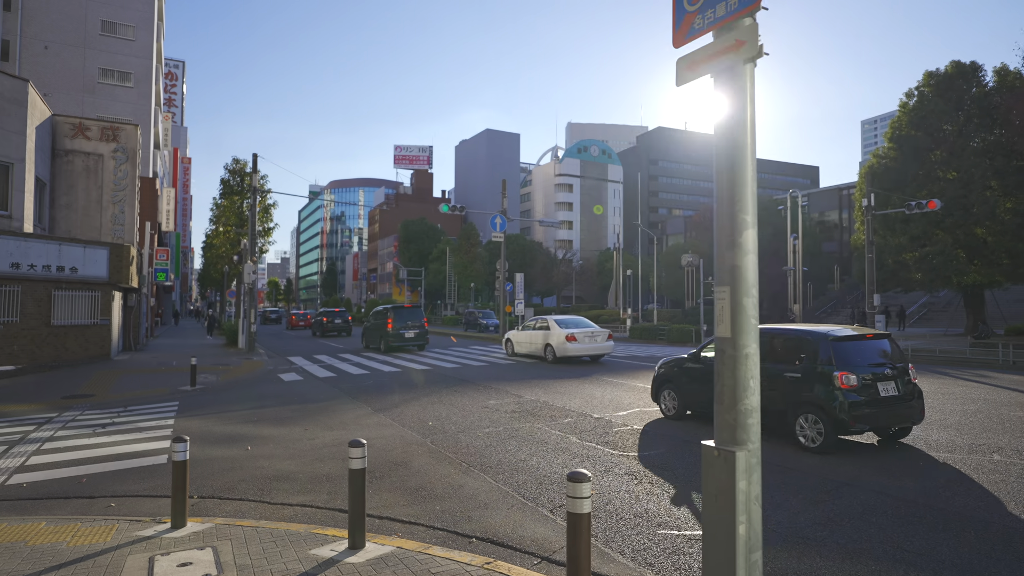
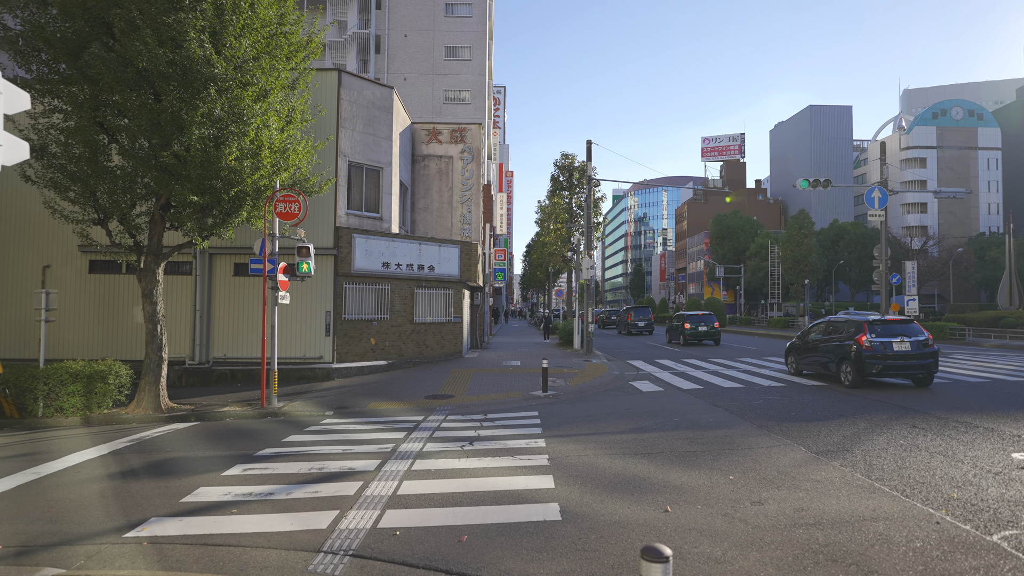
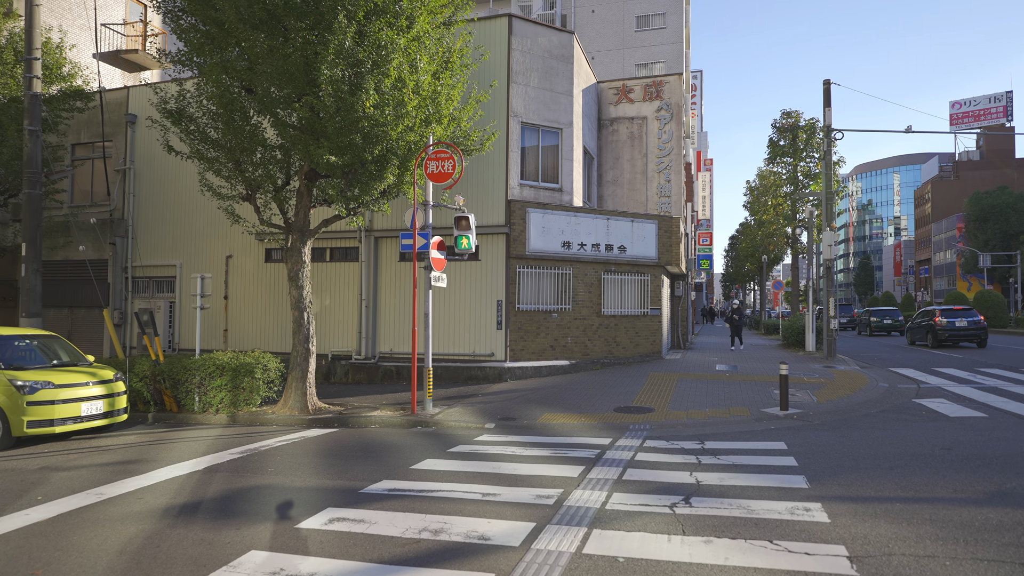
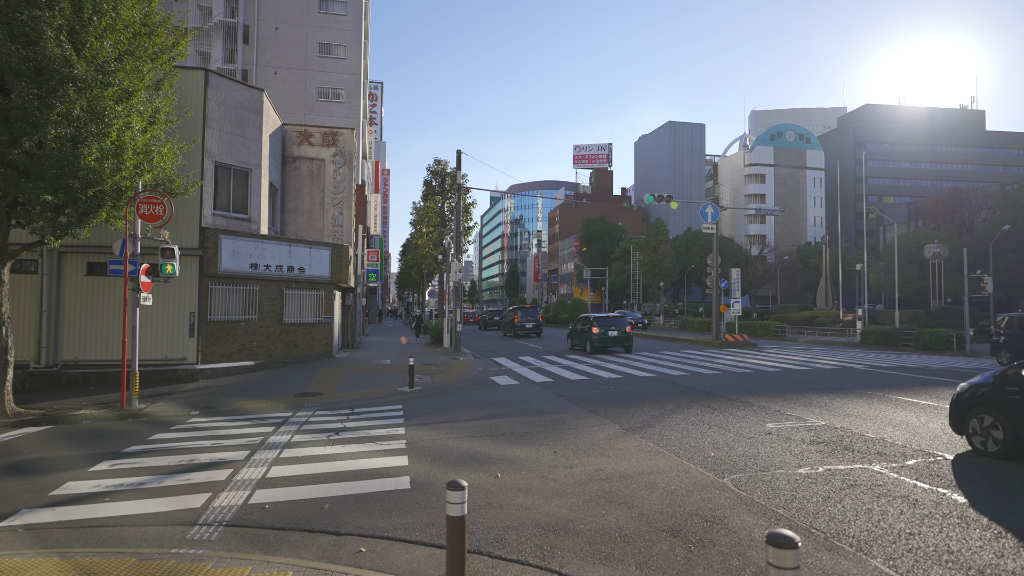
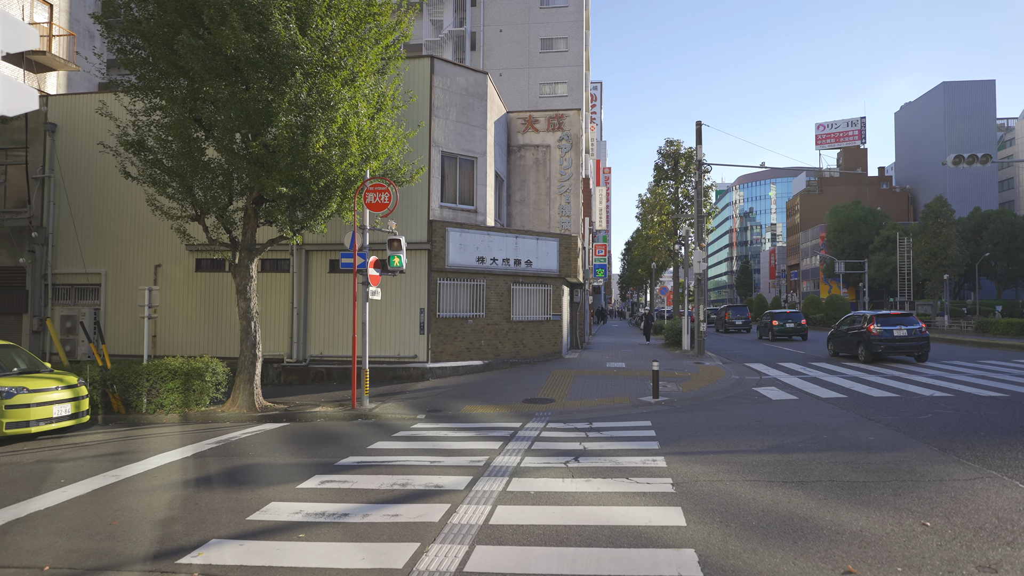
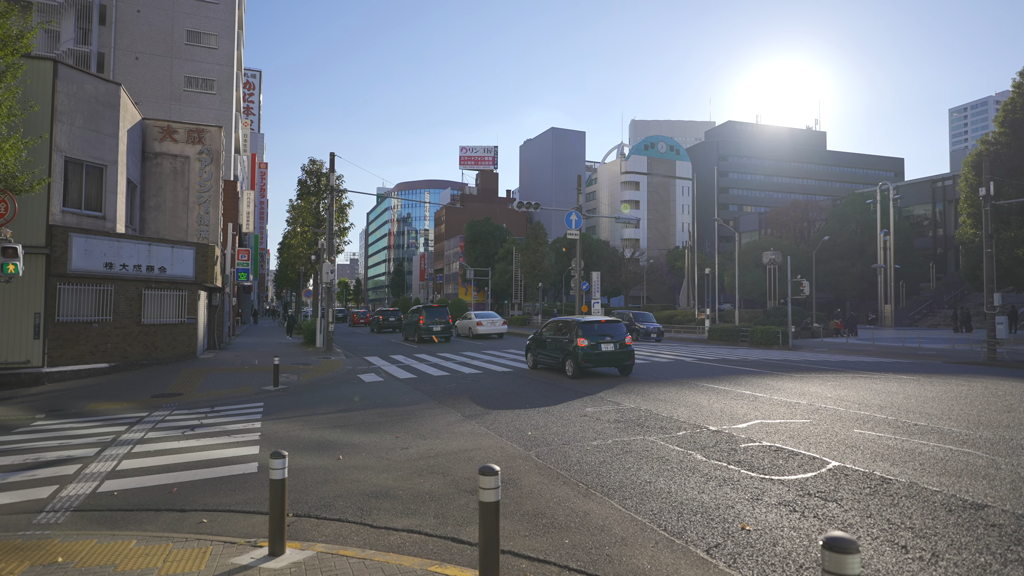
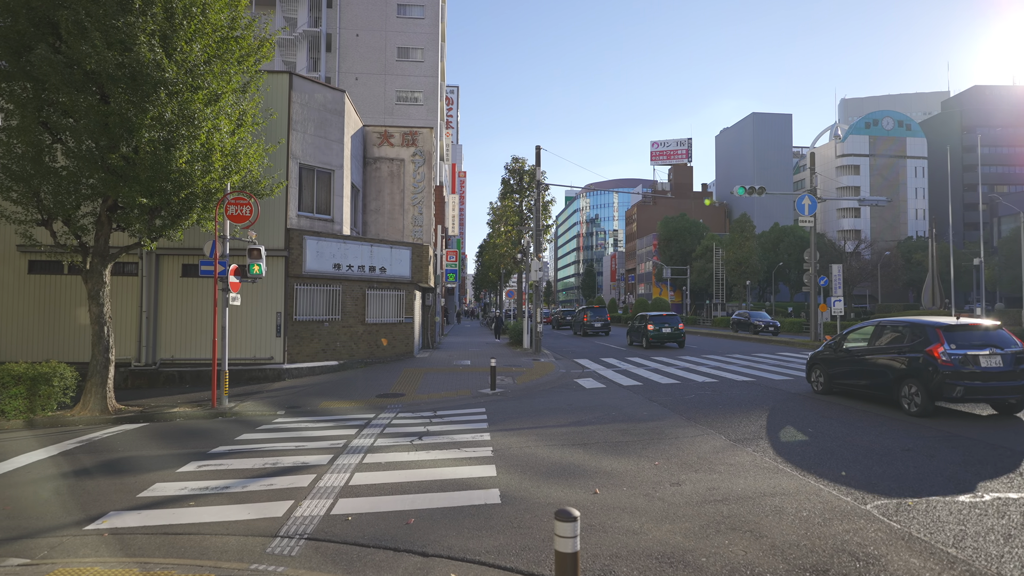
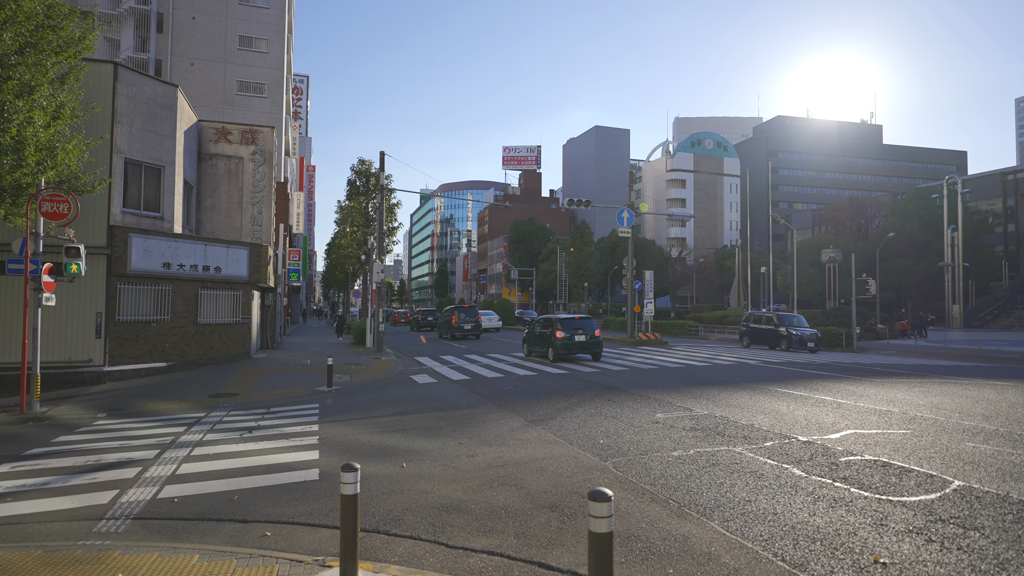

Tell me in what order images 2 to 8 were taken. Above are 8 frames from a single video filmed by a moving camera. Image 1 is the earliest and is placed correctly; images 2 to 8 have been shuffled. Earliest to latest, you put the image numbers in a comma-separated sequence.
6, 8, 4, 7, 2, 5, 3
